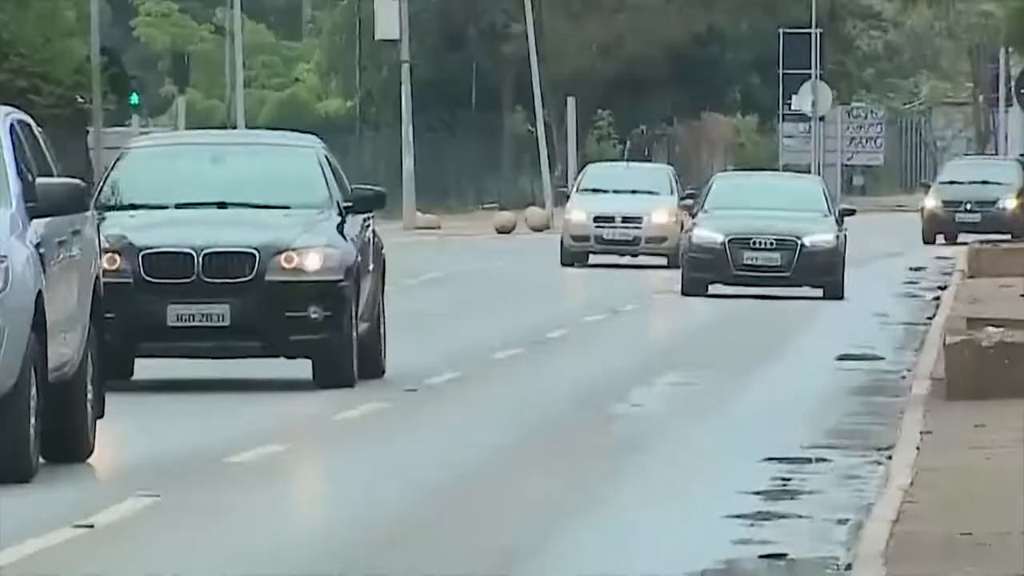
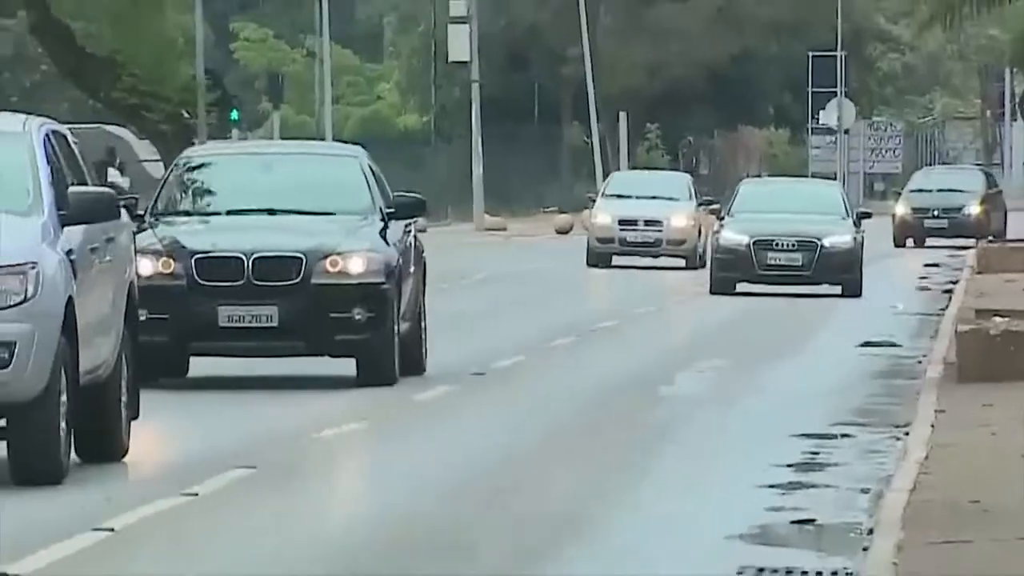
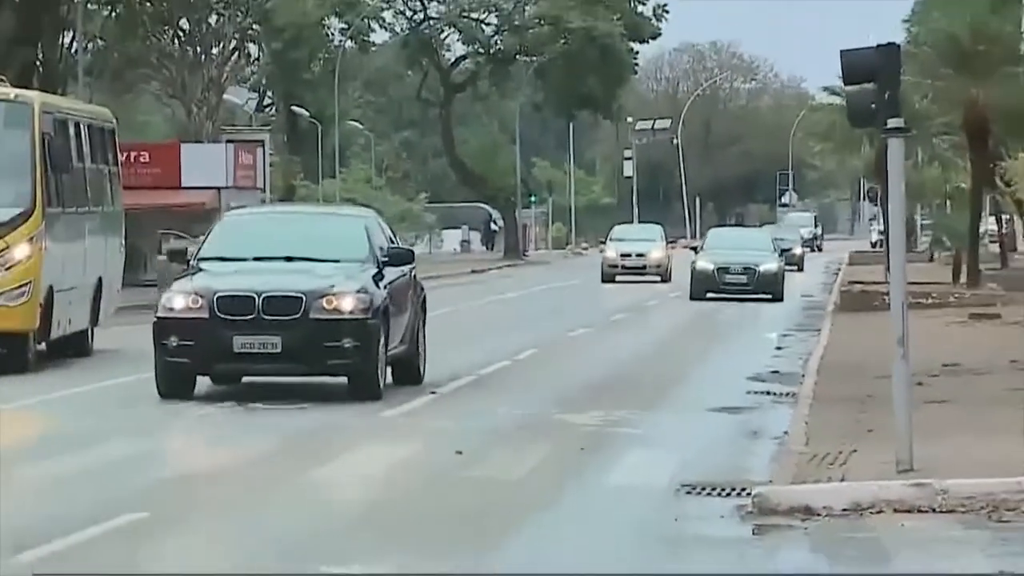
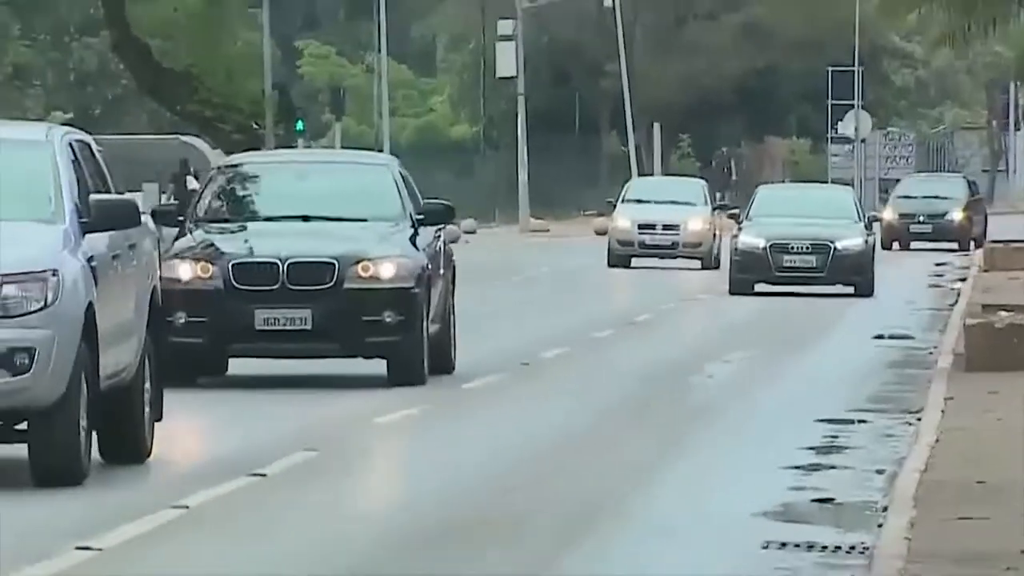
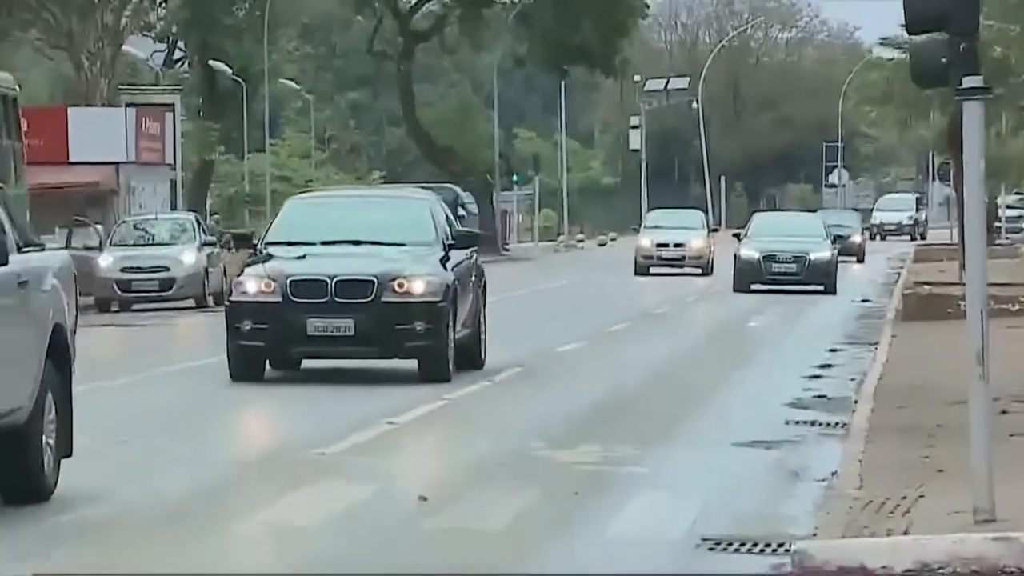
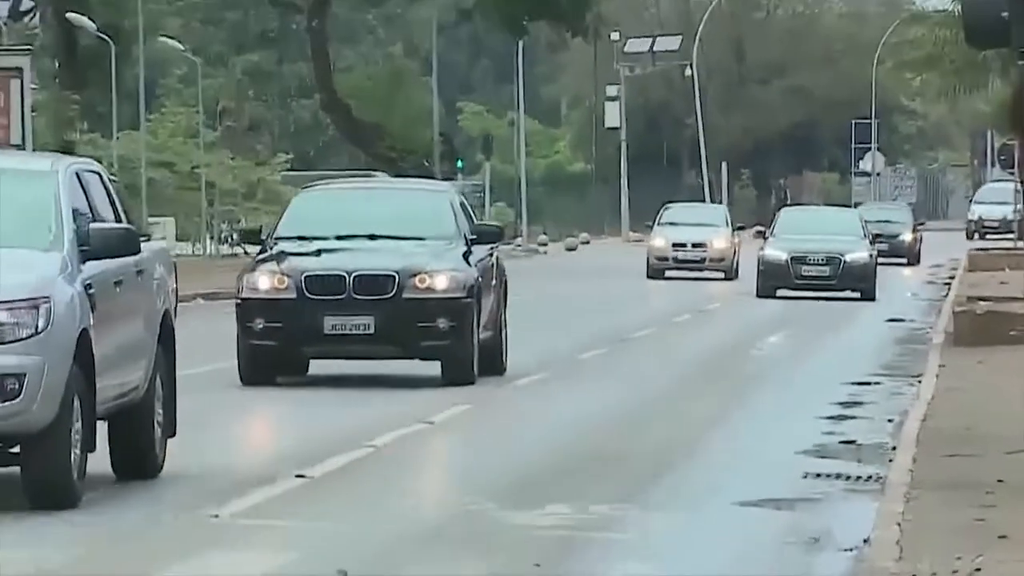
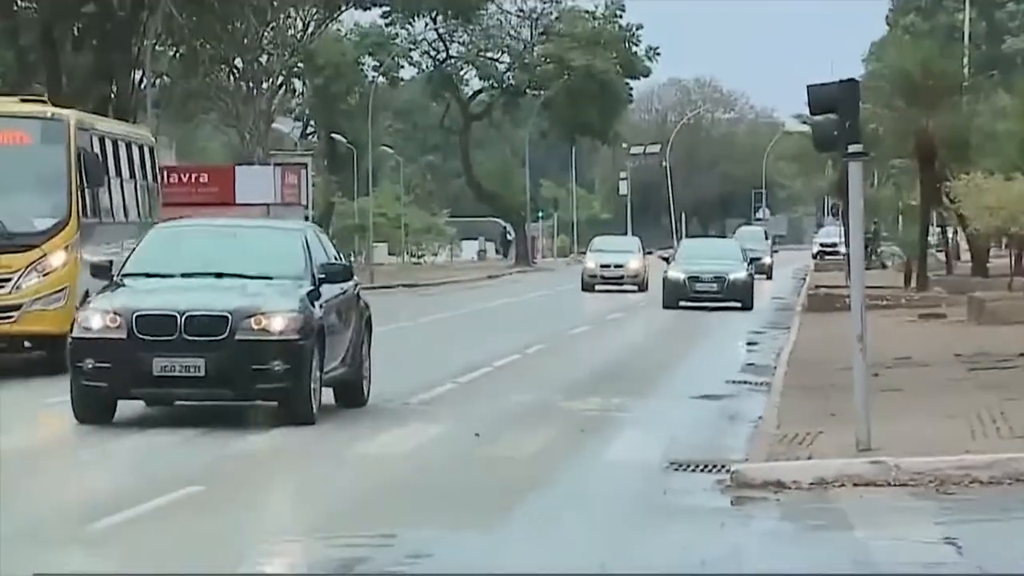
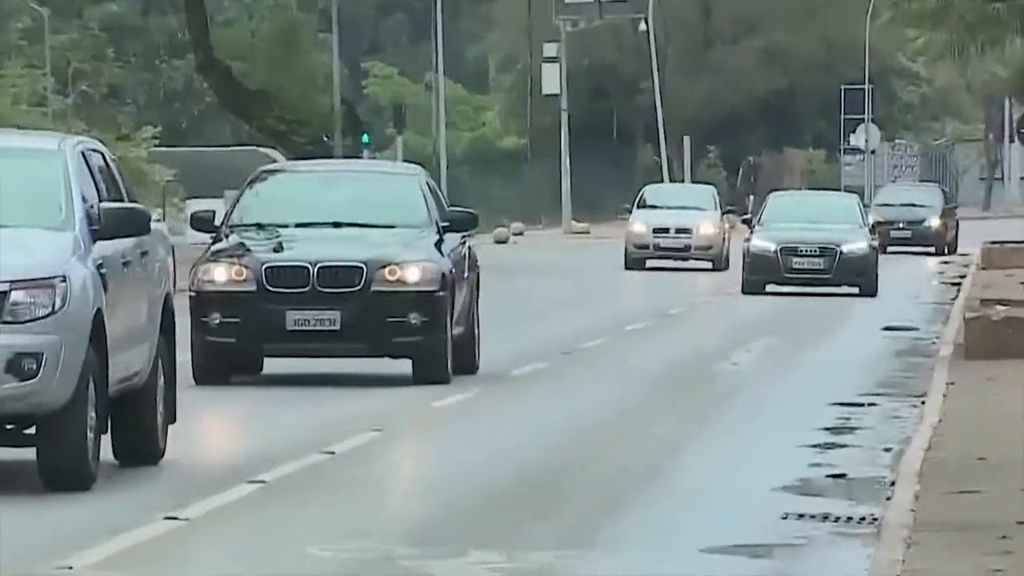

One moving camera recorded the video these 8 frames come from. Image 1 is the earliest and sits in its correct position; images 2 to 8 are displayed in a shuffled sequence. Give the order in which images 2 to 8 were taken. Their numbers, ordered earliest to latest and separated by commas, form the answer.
2, 4, 8, 6, 5, 3, 7
